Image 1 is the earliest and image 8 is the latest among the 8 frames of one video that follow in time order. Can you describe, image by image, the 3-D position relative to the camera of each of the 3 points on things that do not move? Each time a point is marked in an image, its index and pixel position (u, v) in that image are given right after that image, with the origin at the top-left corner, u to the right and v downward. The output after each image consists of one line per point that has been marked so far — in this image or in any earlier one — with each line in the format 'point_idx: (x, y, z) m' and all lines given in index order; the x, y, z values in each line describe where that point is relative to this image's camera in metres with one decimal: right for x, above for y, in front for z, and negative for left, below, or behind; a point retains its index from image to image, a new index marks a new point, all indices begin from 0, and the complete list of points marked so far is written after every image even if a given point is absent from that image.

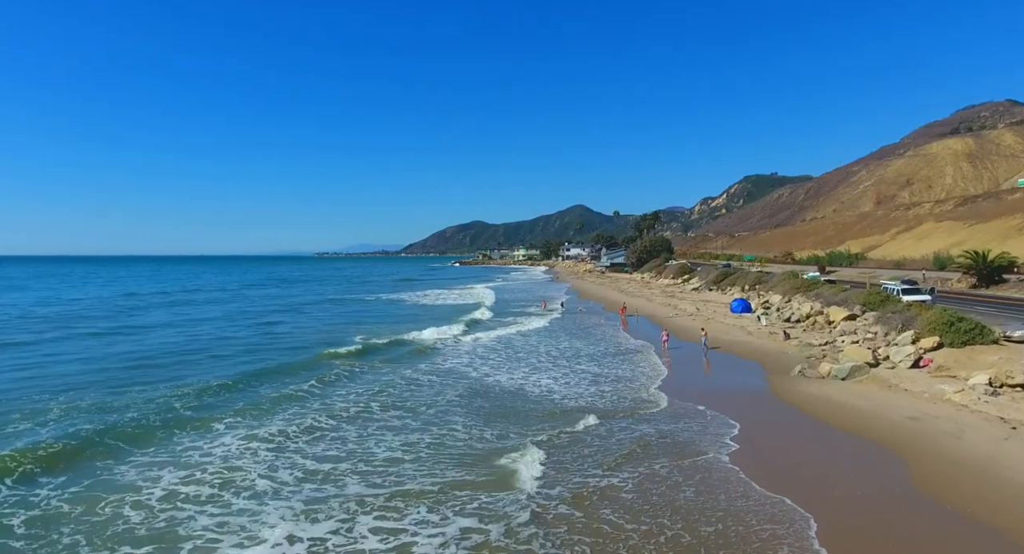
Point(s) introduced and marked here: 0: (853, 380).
0: (+7.7, -2.3, +14.7) m
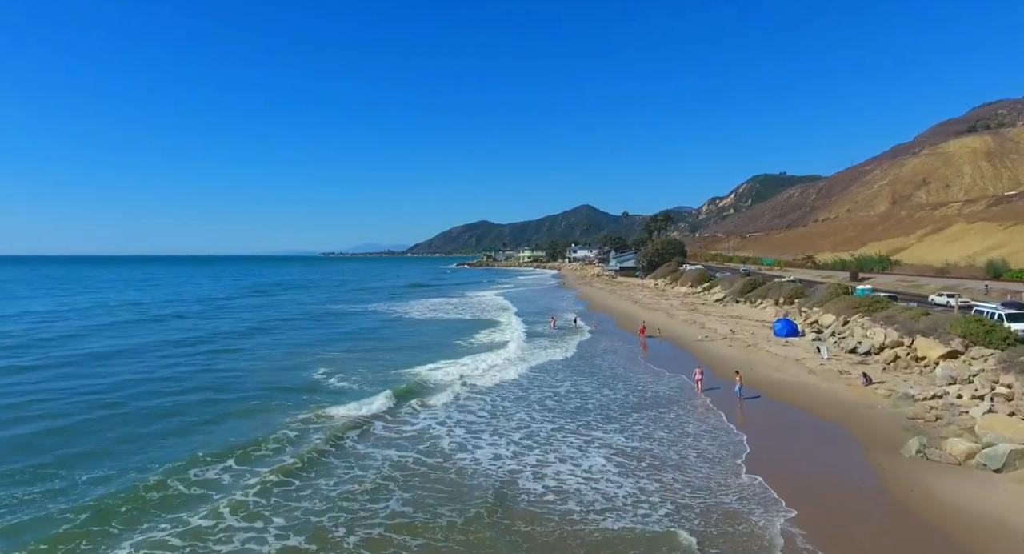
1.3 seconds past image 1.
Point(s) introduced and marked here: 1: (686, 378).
0: (+7.5, -2.9, +9.8) m
1: (+5.1, -3.0, +19.1) m
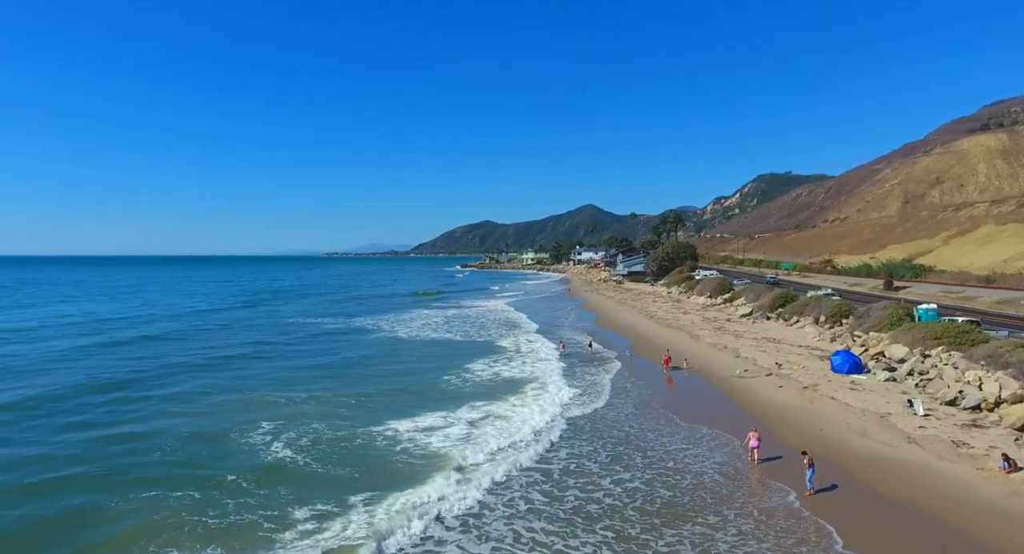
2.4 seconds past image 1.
0: (+7.4, -3.6, +5.2) m
1: (+5.0, -3.7, +14.5) m
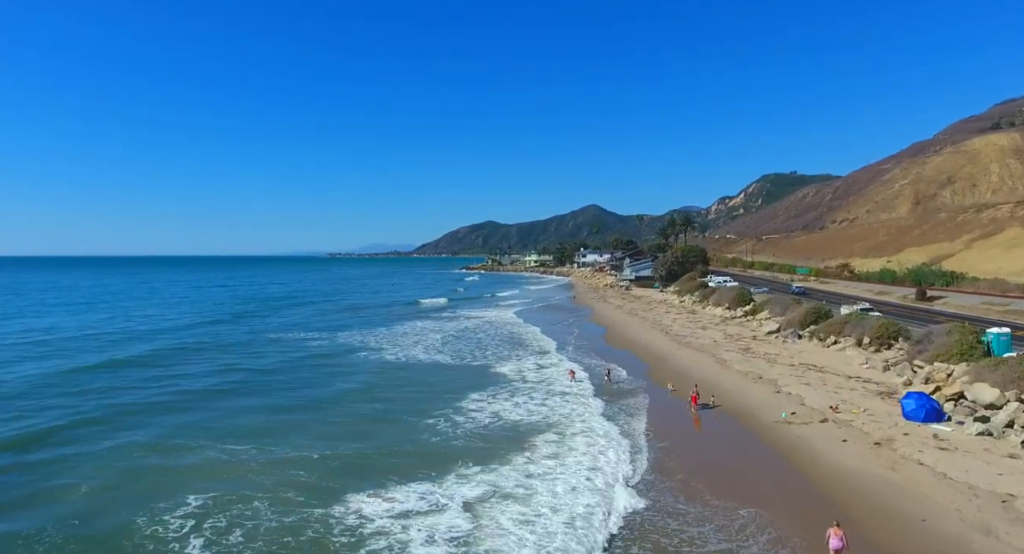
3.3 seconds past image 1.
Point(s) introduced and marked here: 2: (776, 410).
0: (+7.3, -4.3, +1.5) m
1: (+5.0, -4.4, +10.9) m
2: (+7.7, -3.9, +19.0) m
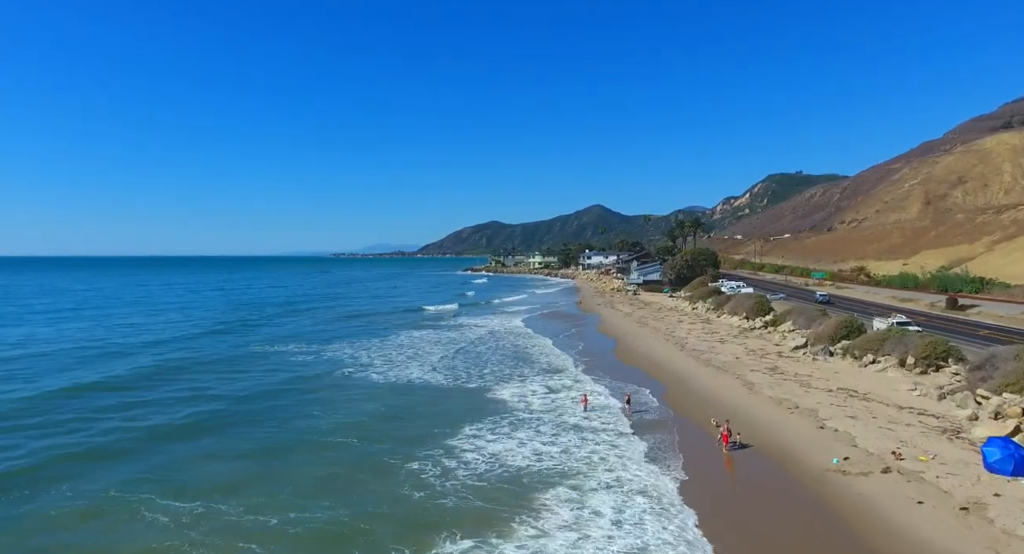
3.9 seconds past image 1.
0: (+7.3, -4.8, -1.3) m
1: (+5.0, -4.9, +8.1) m
2: (+7.7, -4.3, +16.1) m
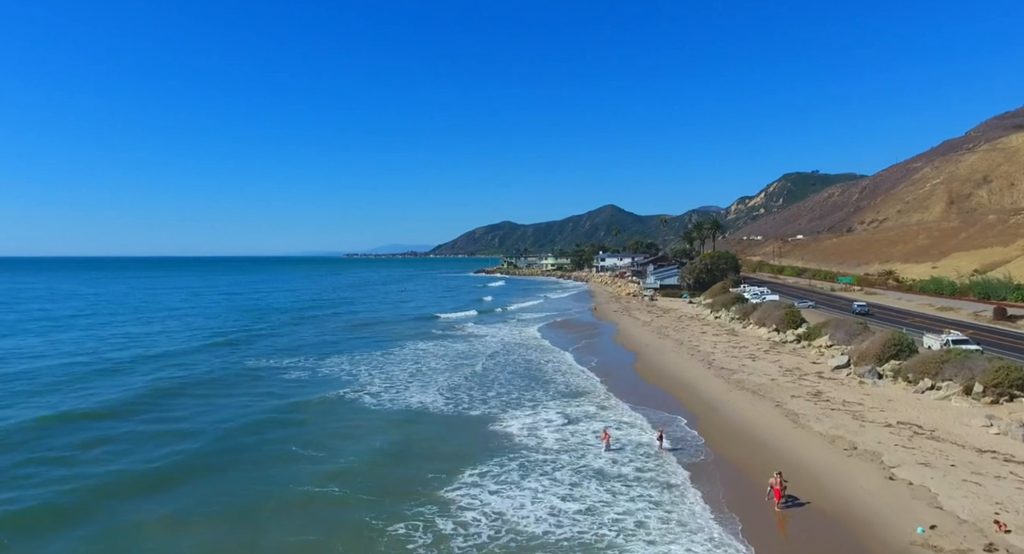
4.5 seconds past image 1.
0: (+7.1, -5.3, -4.2) m
1: (+5.1, -5.4, +5.2) m
2: (+7.9, -4.8, +13.2) m
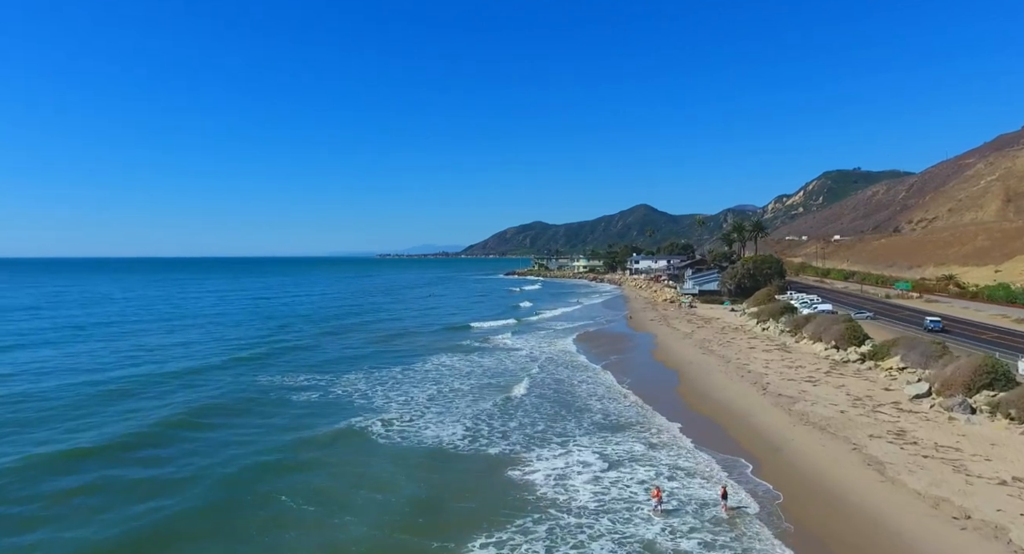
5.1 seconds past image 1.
0: (+6.7, -5.9, -7.6) m
1: (+5.1, -6.0, +2.0) m
2: (+8.3, -5.4, +9.8) m
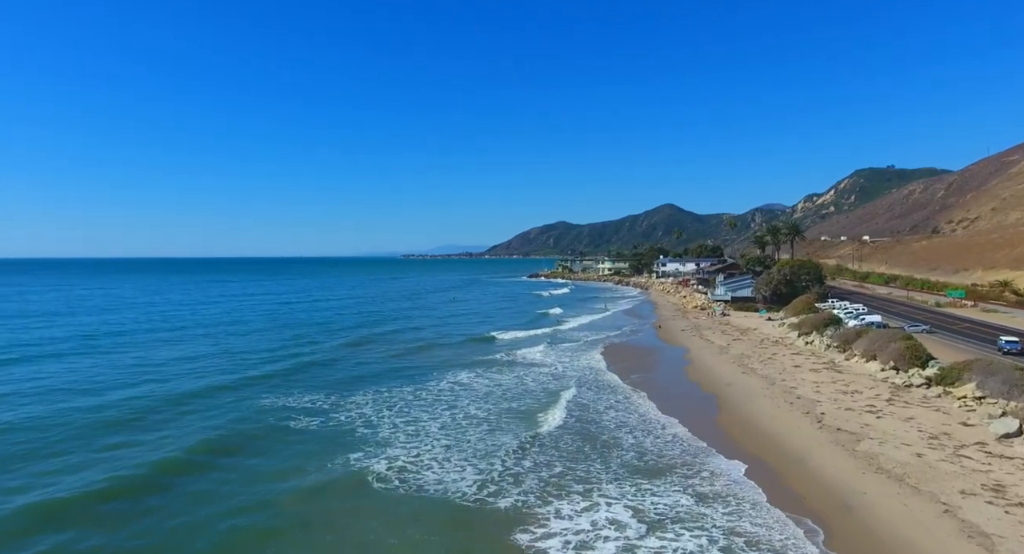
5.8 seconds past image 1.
0: (+6.1, -6.5, -10.8) m
1: (+4.9, -6.6, -1.2) m
2: (+8.4, -6.0, +6.5) m
